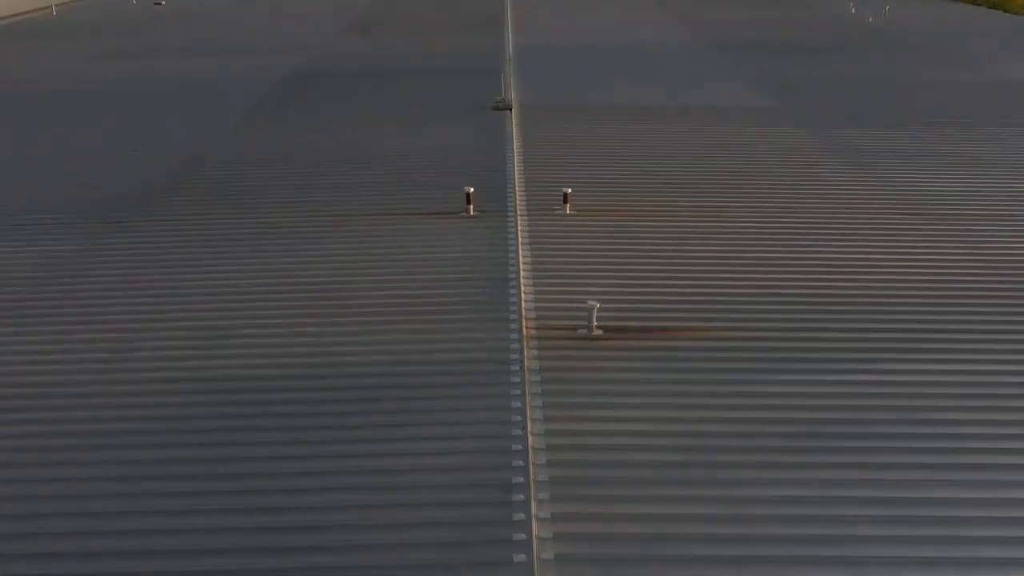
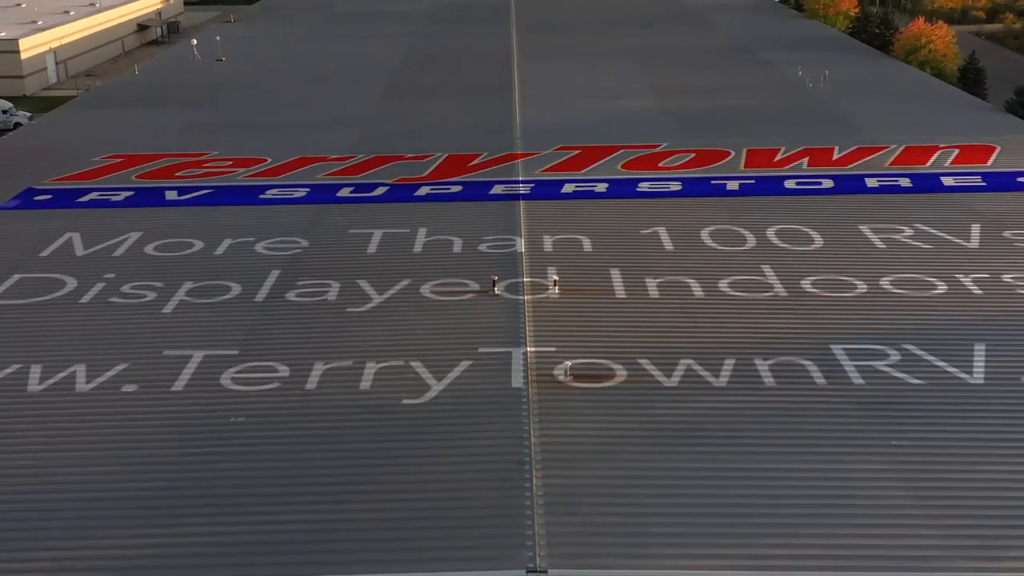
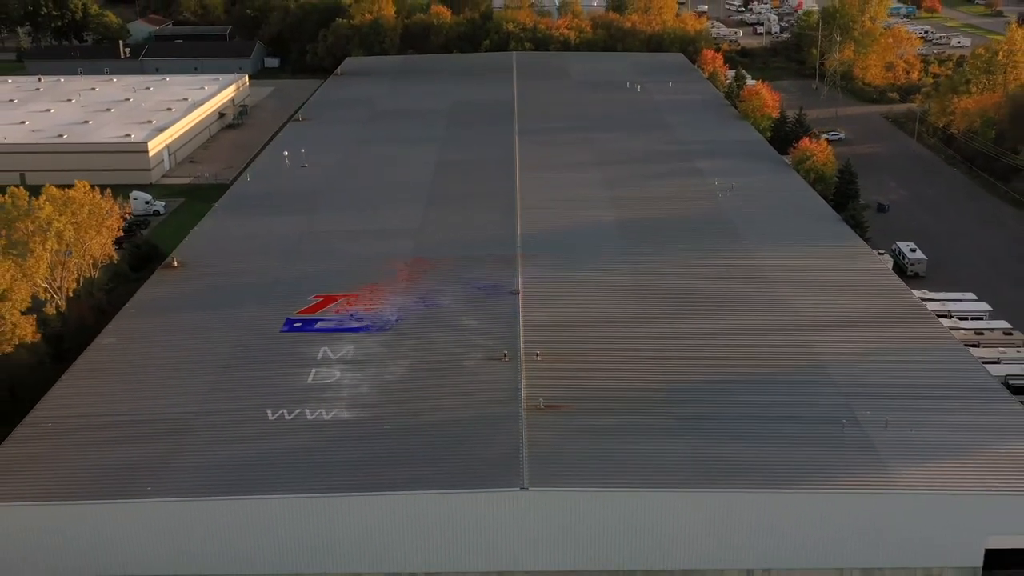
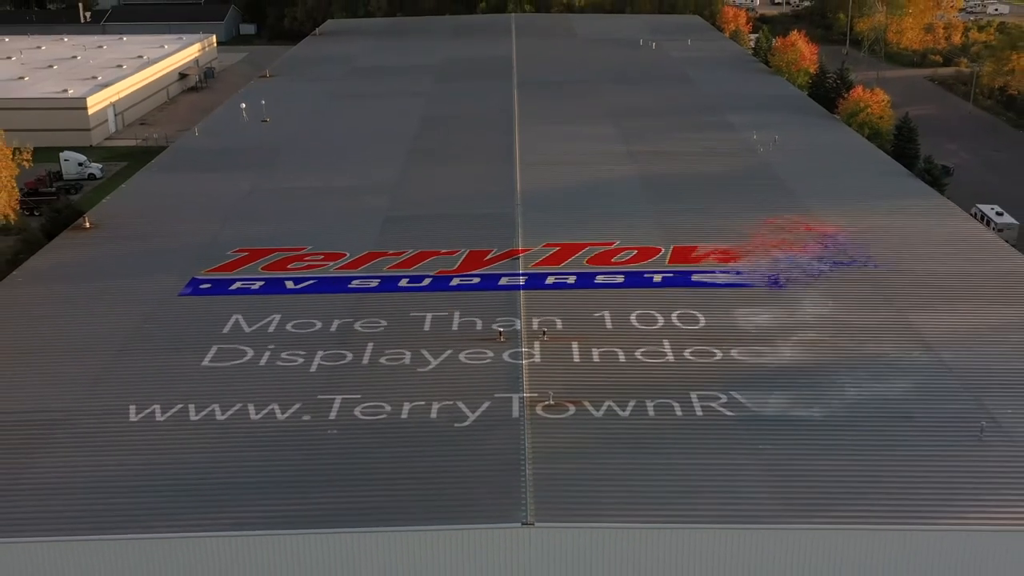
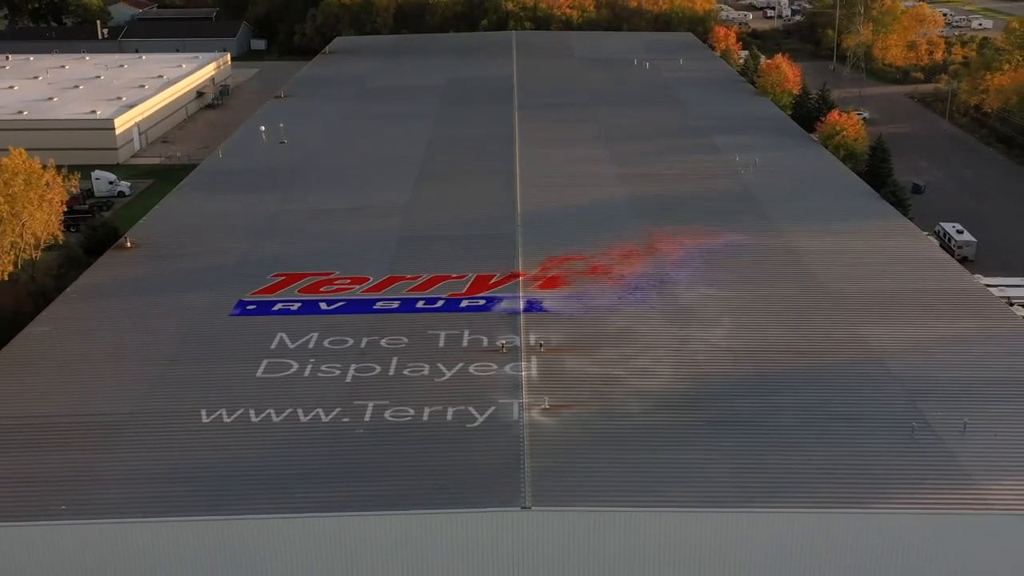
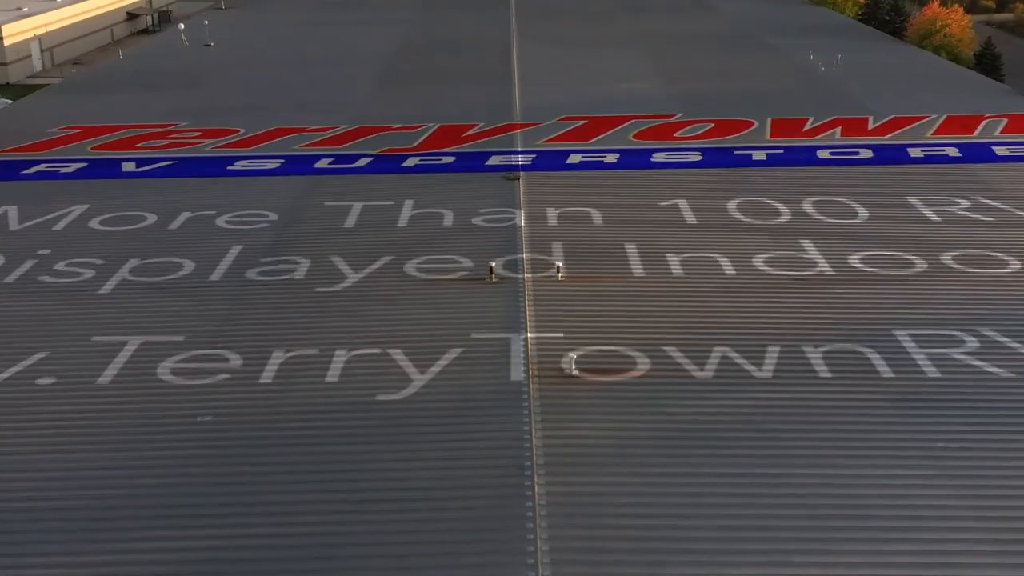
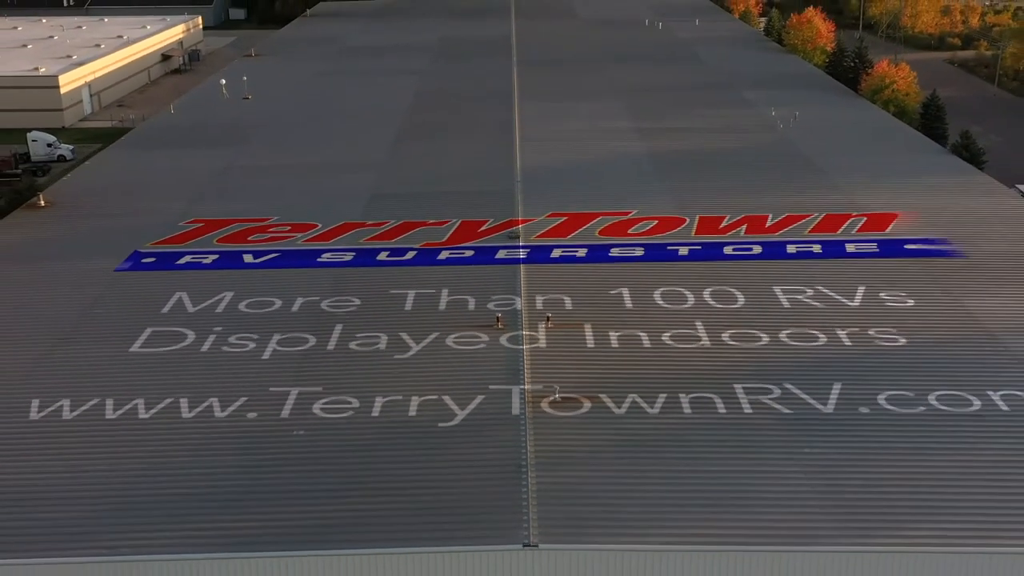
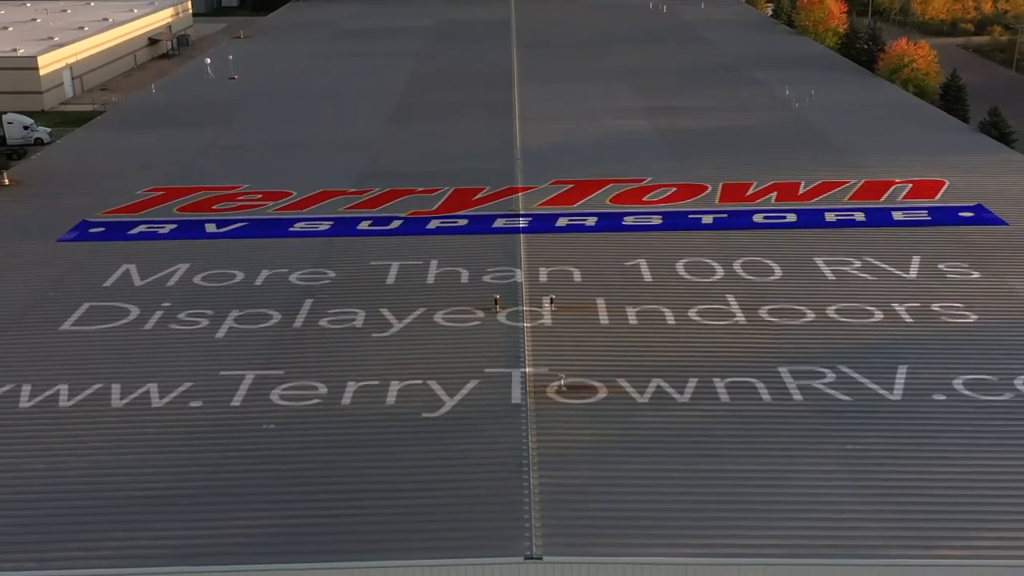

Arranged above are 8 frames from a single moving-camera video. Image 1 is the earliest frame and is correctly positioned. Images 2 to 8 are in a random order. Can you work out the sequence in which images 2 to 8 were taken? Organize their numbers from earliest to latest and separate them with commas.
6, 2, 8, 7, 4, 5, 3
